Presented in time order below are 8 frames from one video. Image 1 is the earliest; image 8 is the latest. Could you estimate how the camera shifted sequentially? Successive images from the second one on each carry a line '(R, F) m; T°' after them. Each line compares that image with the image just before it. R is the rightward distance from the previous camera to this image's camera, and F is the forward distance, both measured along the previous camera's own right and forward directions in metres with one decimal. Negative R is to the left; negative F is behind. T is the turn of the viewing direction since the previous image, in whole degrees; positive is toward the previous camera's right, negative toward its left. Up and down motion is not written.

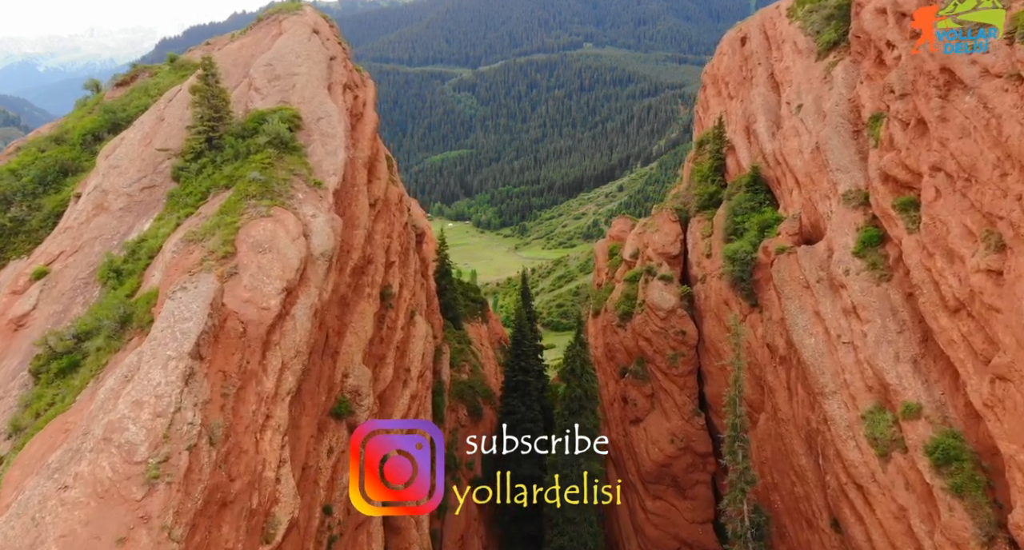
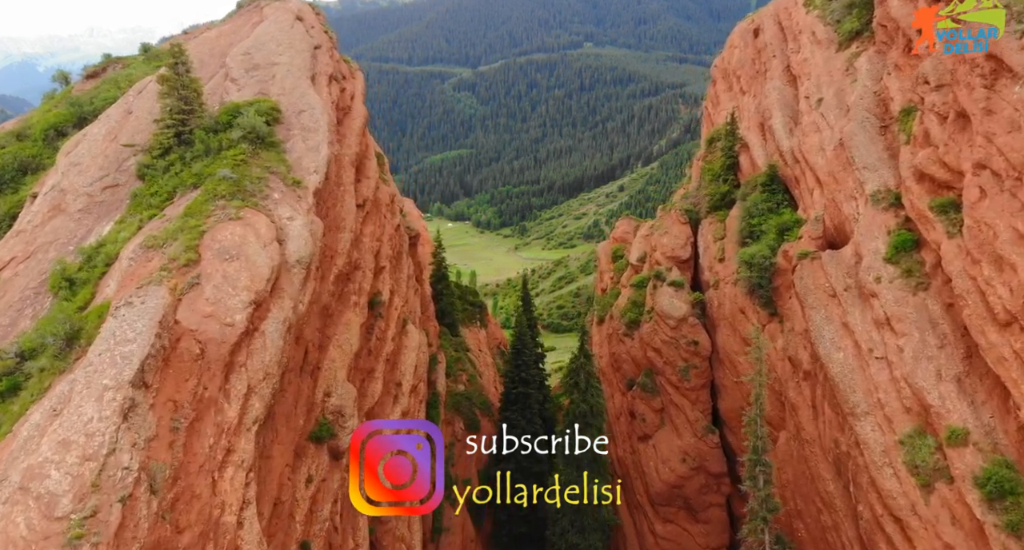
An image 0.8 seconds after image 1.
(0.0, +2.7) m; 0°
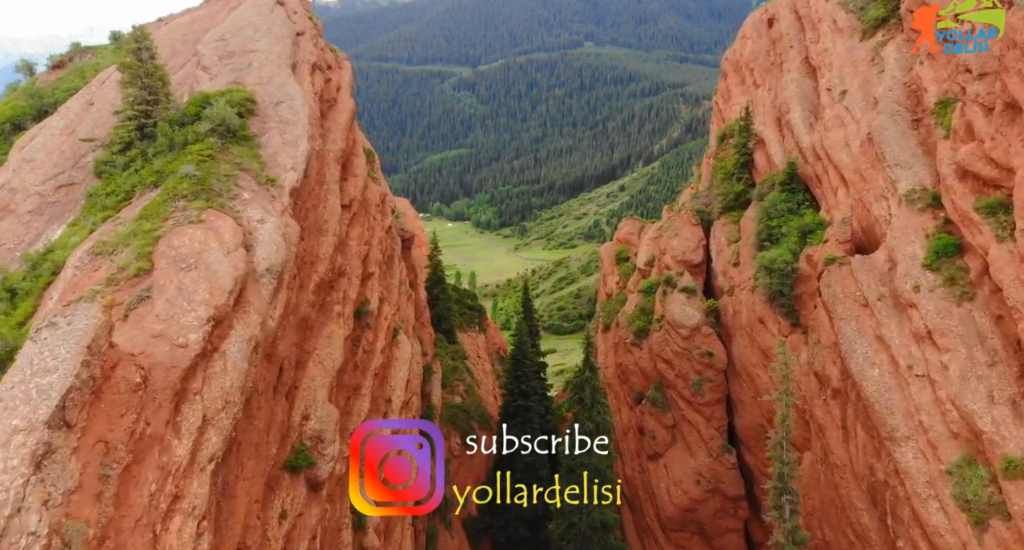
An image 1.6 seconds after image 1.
(0.0, +2.7) m; 0°
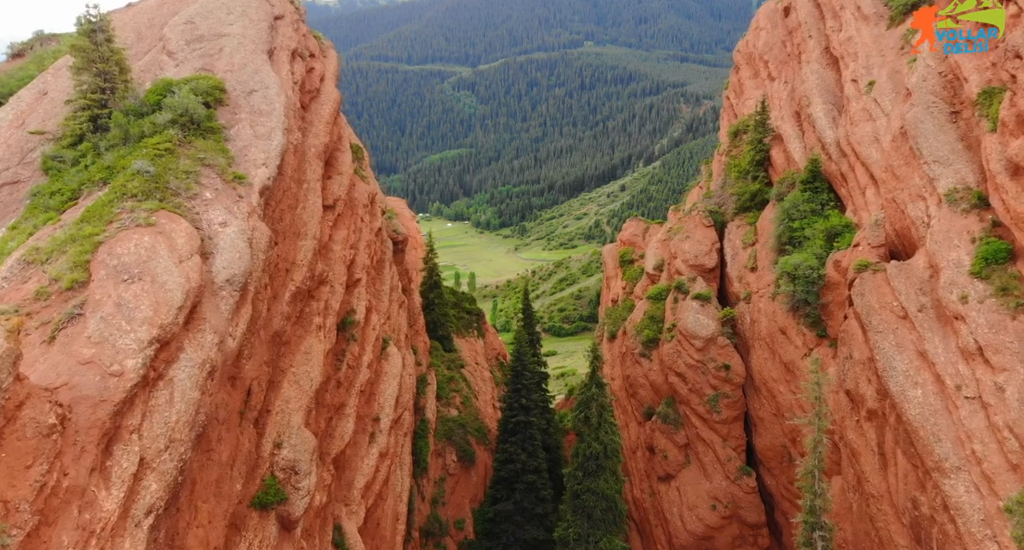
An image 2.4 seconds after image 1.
(0.0, +2.7) m; 0°
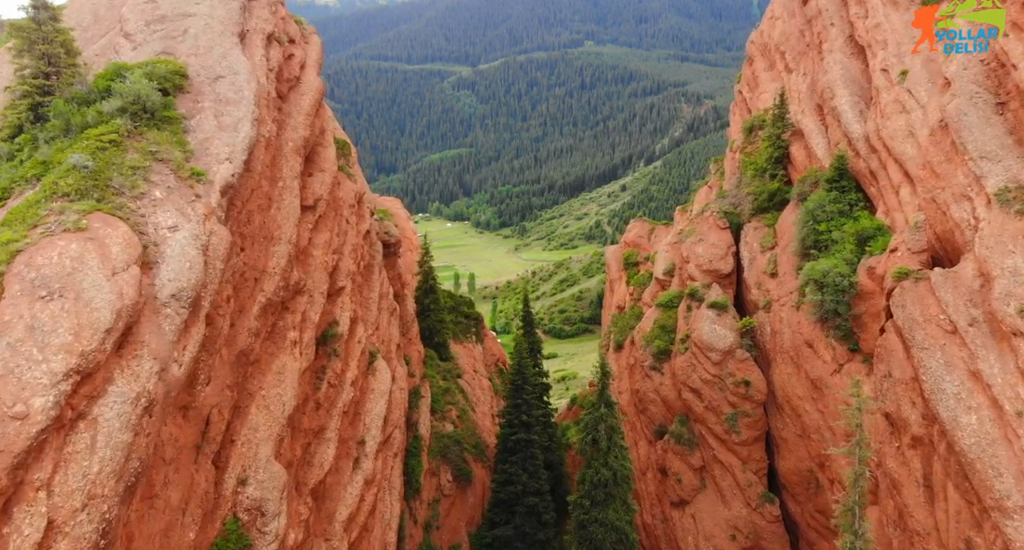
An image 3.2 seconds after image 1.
(0.0, +2.7) m; 0°
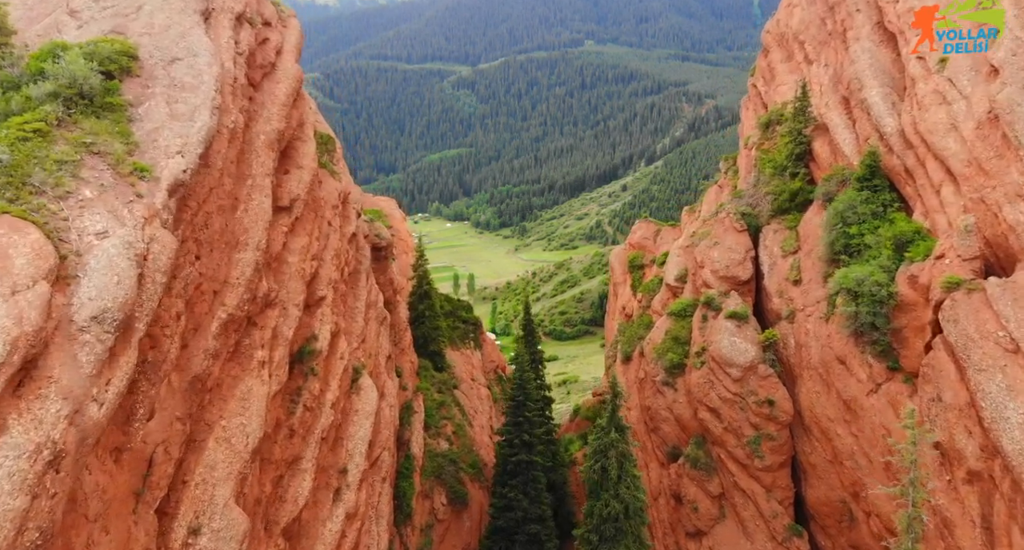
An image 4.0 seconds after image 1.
(0.0, +2.7) m; 0°
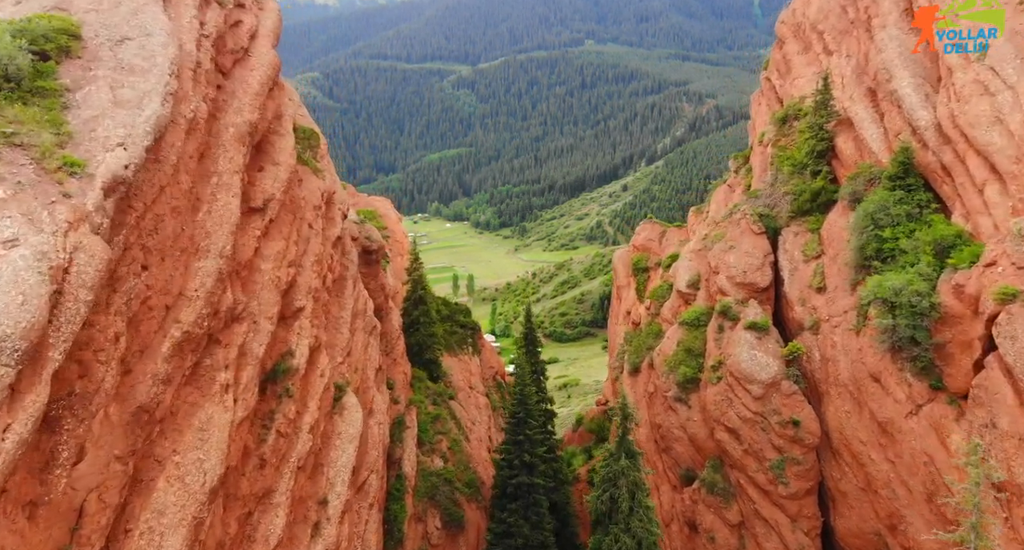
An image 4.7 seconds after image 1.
(0.0, +2.3) m; 0°
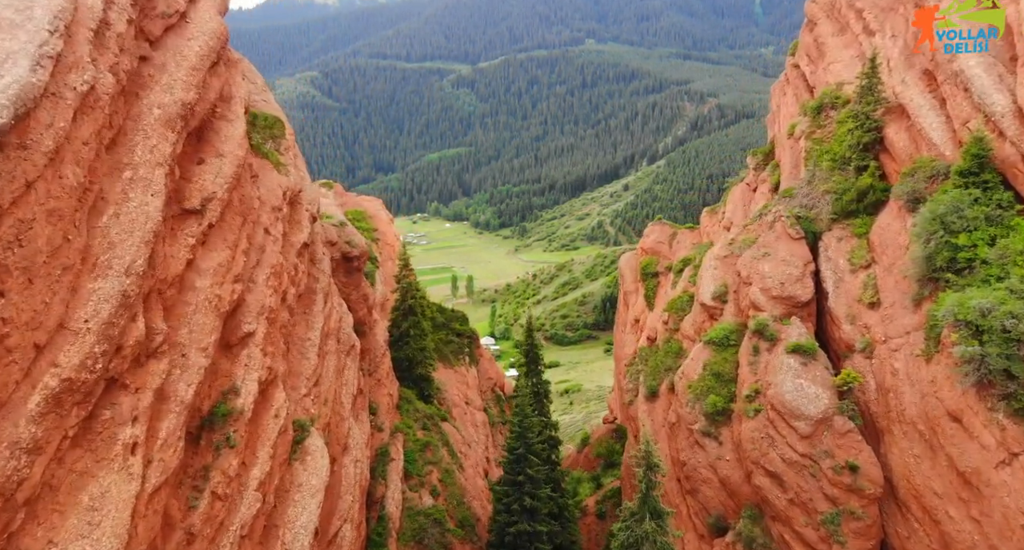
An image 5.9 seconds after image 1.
(0.0, +4.0) m; 0°
